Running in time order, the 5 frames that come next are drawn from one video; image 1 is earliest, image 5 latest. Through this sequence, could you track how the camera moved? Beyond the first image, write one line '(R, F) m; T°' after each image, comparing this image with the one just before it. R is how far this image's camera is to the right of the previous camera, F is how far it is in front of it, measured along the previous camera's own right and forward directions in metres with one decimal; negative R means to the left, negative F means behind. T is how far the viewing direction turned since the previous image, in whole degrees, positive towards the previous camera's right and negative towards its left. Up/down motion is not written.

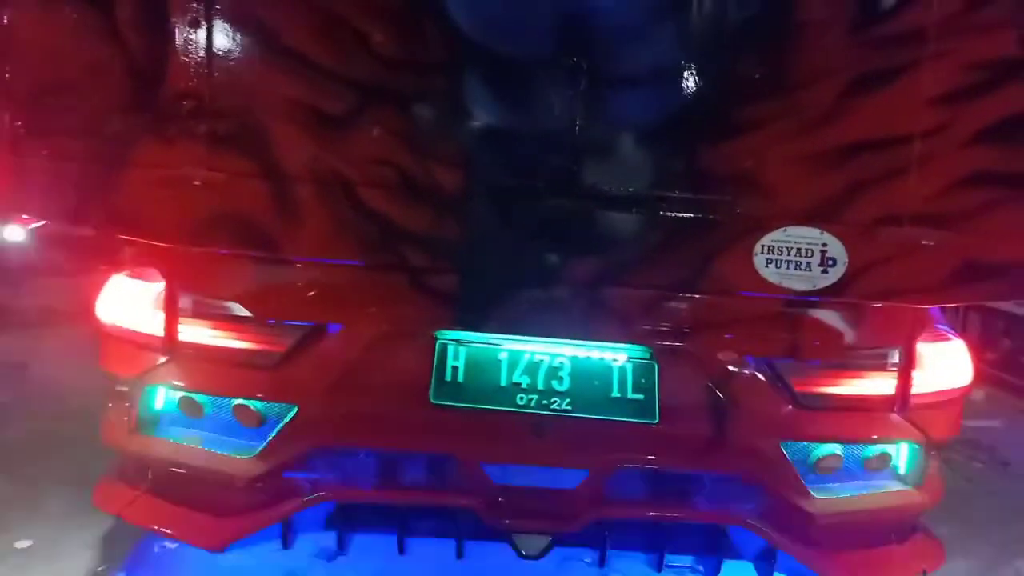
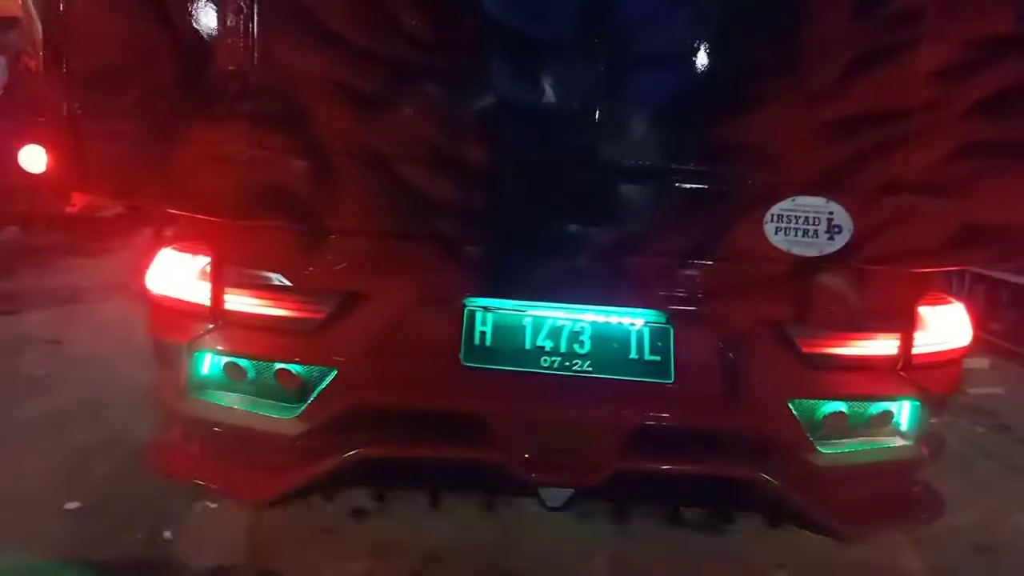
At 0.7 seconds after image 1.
(0.0, -0.2) m; -1°
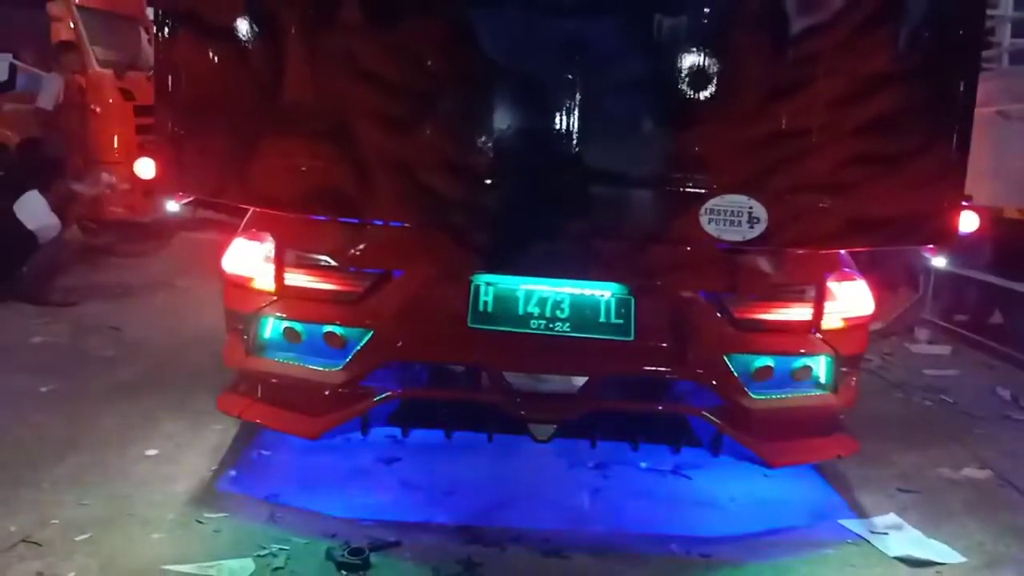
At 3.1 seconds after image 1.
(+0.1, -0.7) m; -1°
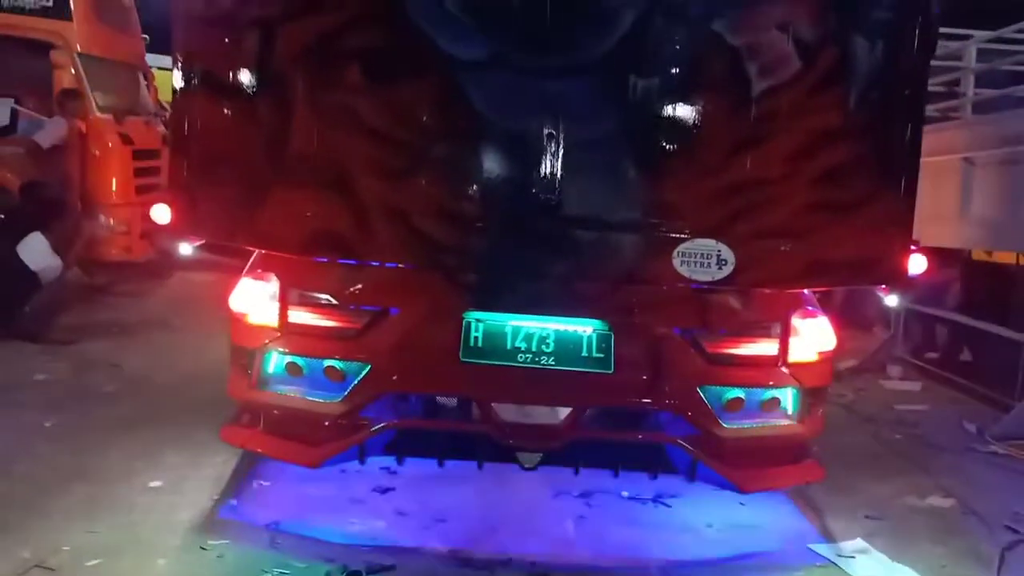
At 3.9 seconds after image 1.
(0.0, -0.2) m; +1°
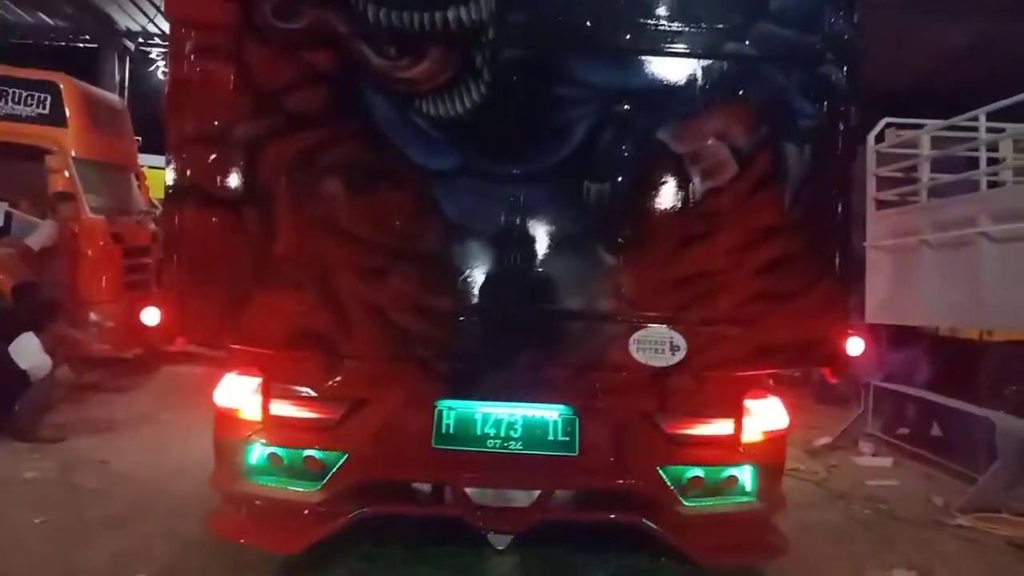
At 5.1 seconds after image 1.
(+0.1, -0.2) m; +1°
